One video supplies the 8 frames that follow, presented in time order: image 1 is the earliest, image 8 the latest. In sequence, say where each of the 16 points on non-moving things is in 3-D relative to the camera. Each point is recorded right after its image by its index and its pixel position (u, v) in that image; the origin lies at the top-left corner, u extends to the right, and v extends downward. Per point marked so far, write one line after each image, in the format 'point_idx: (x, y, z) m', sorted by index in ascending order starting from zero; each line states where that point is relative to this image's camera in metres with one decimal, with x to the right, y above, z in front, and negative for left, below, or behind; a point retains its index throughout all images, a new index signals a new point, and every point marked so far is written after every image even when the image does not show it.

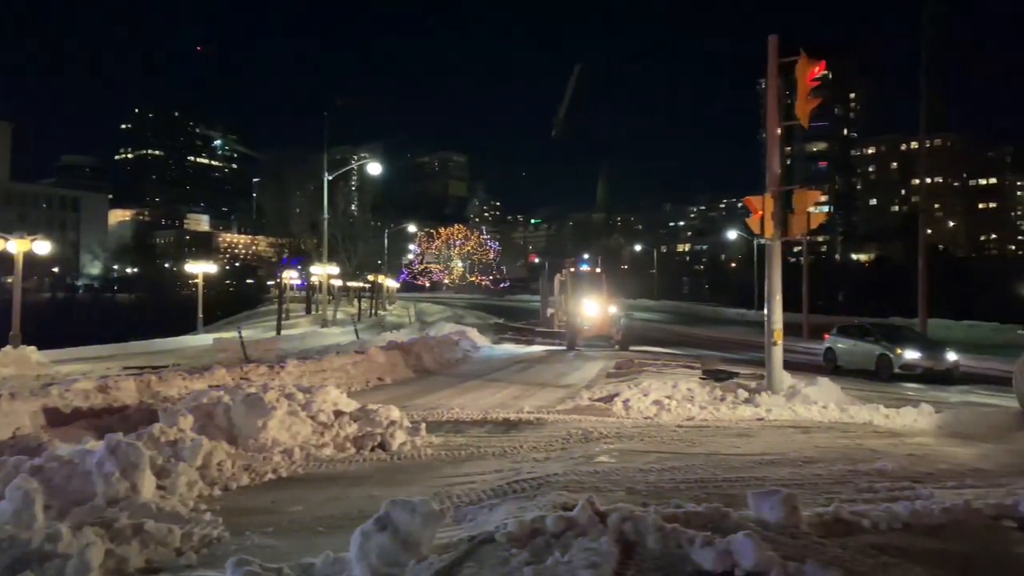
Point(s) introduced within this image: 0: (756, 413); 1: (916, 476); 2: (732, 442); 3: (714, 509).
0: (+4.8, -2.5, +15.6) m
1: (+4.9, -2.3, +9.6) m
2: (+3.4, -2.4, +12.3) m
3: (+1.9, -2.1, +7.4) m
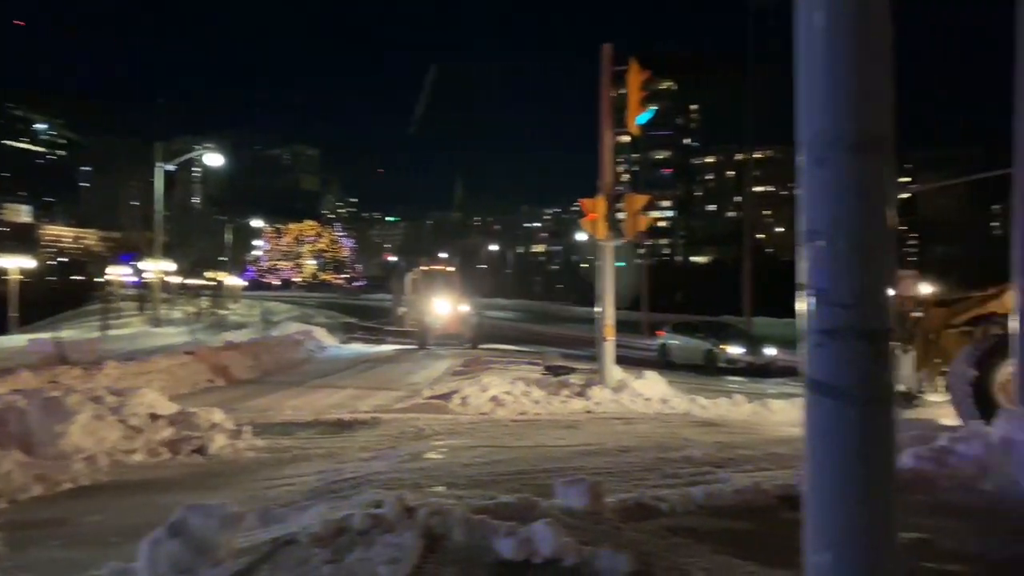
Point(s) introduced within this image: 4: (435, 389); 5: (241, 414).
0: (+1.5, -2.4, +16.2) m
1: (+2.7, -2.2, +10.3) m
2: (+0.7, -2.4, +12.7) m
3: (+0.1, -2.0, +7.6) m
4: (-1.8, -2.4, +18.8) m
5: (-5.2, -2.4, +15.0) m
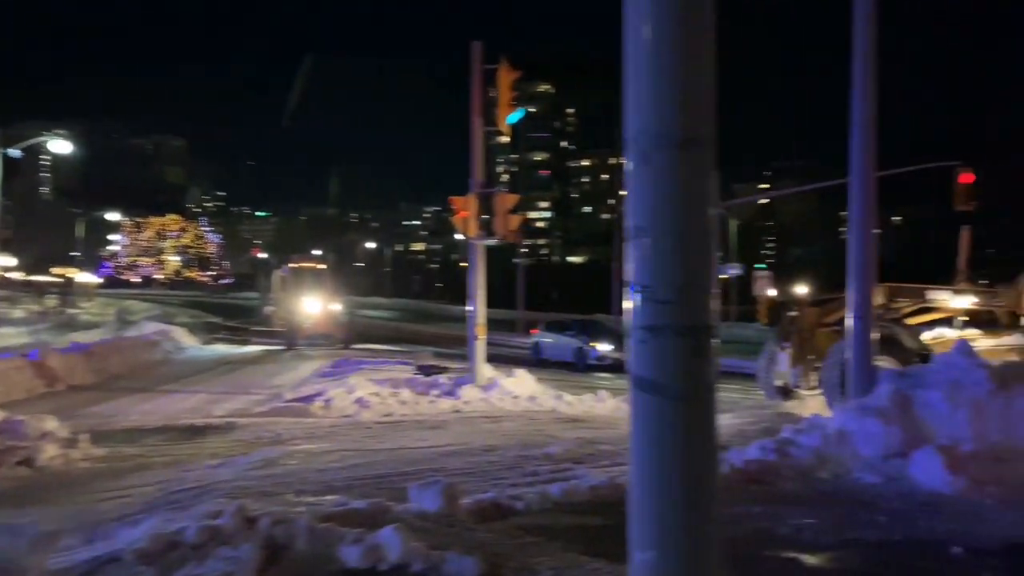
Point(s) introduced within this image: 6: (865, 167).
0: (-1.2, -2.4, +16.1) m
1: (+0.9, -2.2, +10.4) m
2: (-1.4, -2.3, +12.5) m
3: (-1.3, -2.0, +7.3) m
4: (-4.9, -2.4, +18.2) m
5: (-7.6, -2.3, +13.9) m
6: (+5.1, +1.7, +11.4) m
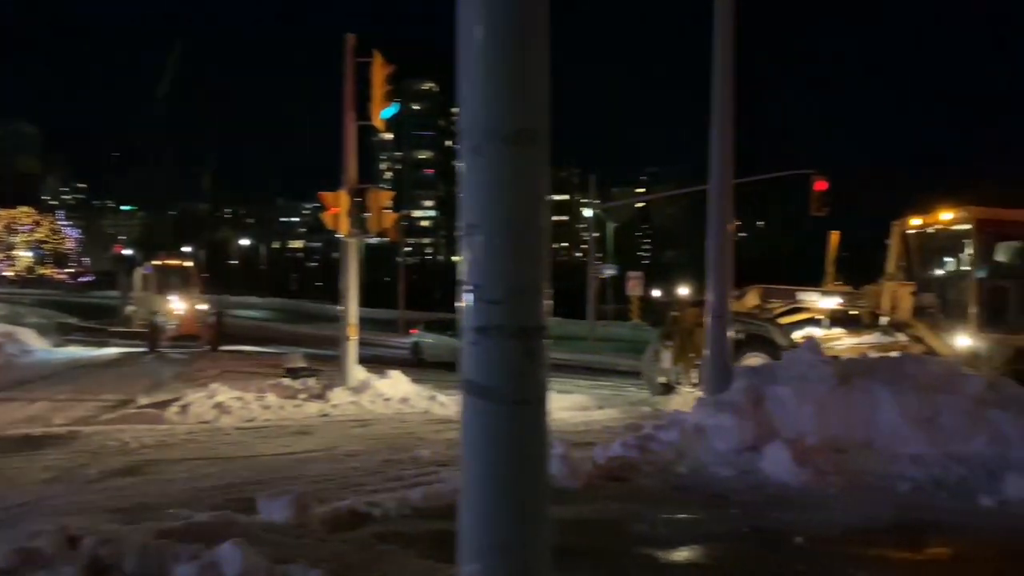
0: (-3.8, -2.4, +15.6) m
1: (-0.9, -2.2, +10.2) m
2: (-3.5, -2.3, +12.0) m
3: (-2.5, -2.0, +6.9) m
4: (-7.7, -2.3, +17.1) m
5: (-9.8, -2.3, +12.5) m
6: (+3.2, +1.7, +11.8) m
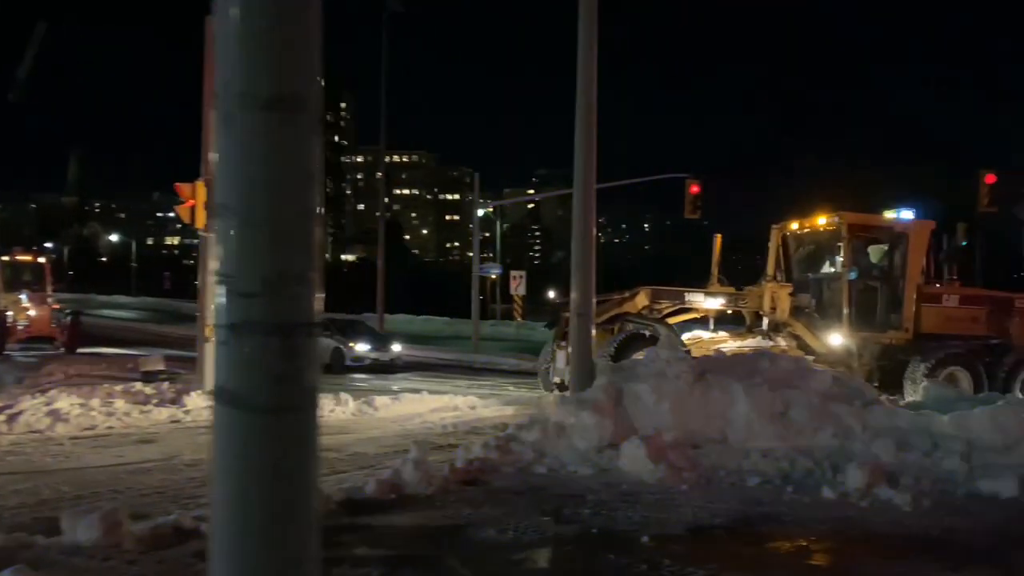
0: (-6.2, -2.3, +14.5) m
1: (-2.7, -2.2, +9.6) m
2: (-5.5, -2.3, +11.0) m
3: (-3.9, -2.0, +6.1) m
4: (-10.4, -2.3, +15.5) m
5: (-11.8, -2.2, +10.6) m
6: (+1.1, +1.7, +11.8) m
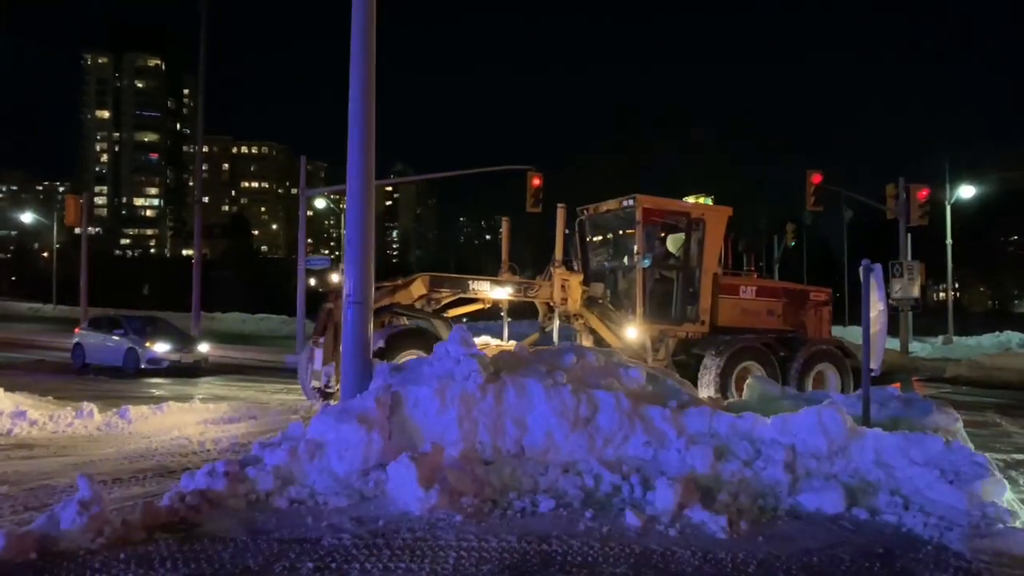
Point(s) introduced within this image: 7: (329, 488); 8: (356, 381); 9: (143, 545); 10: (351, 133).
0: (-9.5, -2.1, +11.1) m
1: (-5.2, -2.0, +6.9) m
2: (-8.2, -2.0, +7.8) m
3: (-5.7, -1.7, +3.2) m
4: (-13.8, -2.0, +11.3) m
5: (-14.3, -2.0, +6.3) m
6: (-1.8, +1.9, +9.7) m
7: (-1.8, -2.0, +7.7) m
8: (-1.8, -1.1, +9.5) m
9: (-2.9, -2.0, +6.1) m
10: (-2.0, +2.0, +9.7) m
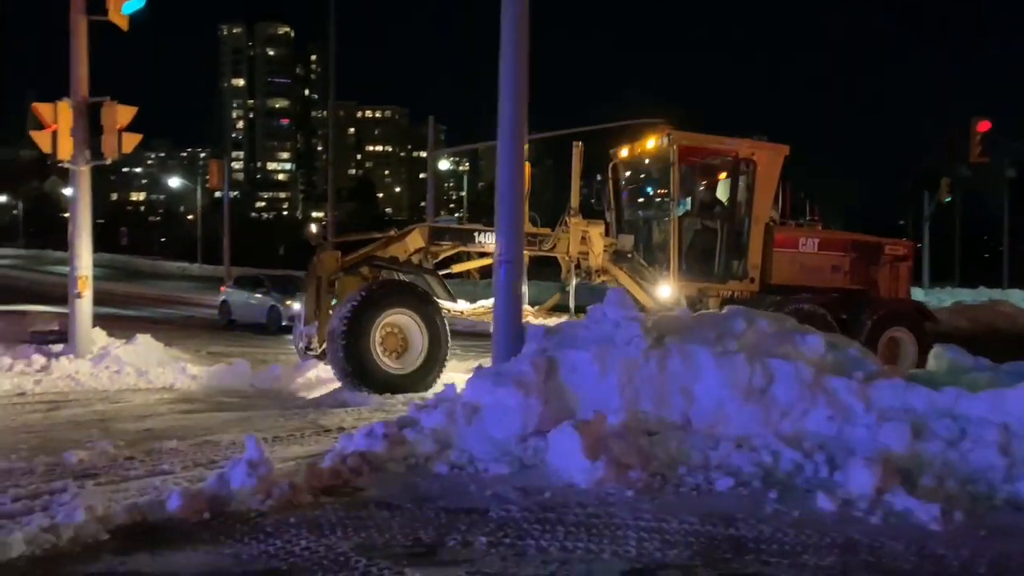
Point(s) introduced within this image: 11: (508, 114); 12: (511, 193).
0: (-7.4, -1.5, +11.9) m
1: (-3.7, -1.6, +7.0) m
2: (-6.5, -1.6, +8.4) m
3: (-4.8, -1.5, +3.5) m
4: (-11.6, -1.3, +12.7) m
5: (-12.8, -1.5, +7.8) m
6: (+0.1, +2.4, +9.1) m
7: (-0.2, -1.6, +7.4) m
8: (0.0, -0.6, +9.1) m
9: (-1.5, -1.7, +5.9) m
10: (-0.1, +2.5, +9.2) m
11: (0.0, +2.1, +9.1) m
12: (0.0, +1.1, +9.1) m
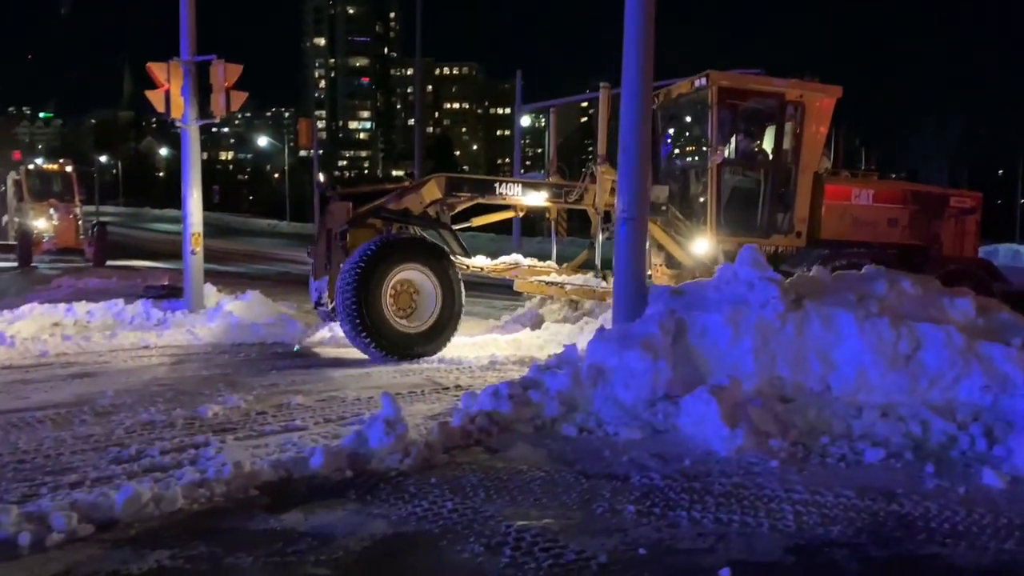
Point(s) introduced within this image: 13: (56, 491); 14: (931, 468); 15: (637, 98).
0: (-5.8, -0.8, +12.3) m
1: (-2.5, -1.2, +7.2) m
2: (-5.2, -1.1, +8.8) m
3: (-3.9, -1.3, +3.7) m
4: (-9.8, -0.6, +13.5) m
5: (-11.5, -1.0, +8.8) m
6: (+1.4, +2.8, +8.7) m
7: (+1.0, -1.2, +7.2) m
8: (+1.3, -0.2, +8.8) m
9: (-0.5, -1.4, +5.9) m
10: (+1.3, +2.9, +8.7) m
11: (+1.3, +2.5, +8.7) m
12: (+1.3, +1.6, +8.7) m
13: (-3.1, -1.3, +5.1) m
14: (+3.3, -1.4, +6.2) m
15: (+1.3, +2.2, +8.7) m
